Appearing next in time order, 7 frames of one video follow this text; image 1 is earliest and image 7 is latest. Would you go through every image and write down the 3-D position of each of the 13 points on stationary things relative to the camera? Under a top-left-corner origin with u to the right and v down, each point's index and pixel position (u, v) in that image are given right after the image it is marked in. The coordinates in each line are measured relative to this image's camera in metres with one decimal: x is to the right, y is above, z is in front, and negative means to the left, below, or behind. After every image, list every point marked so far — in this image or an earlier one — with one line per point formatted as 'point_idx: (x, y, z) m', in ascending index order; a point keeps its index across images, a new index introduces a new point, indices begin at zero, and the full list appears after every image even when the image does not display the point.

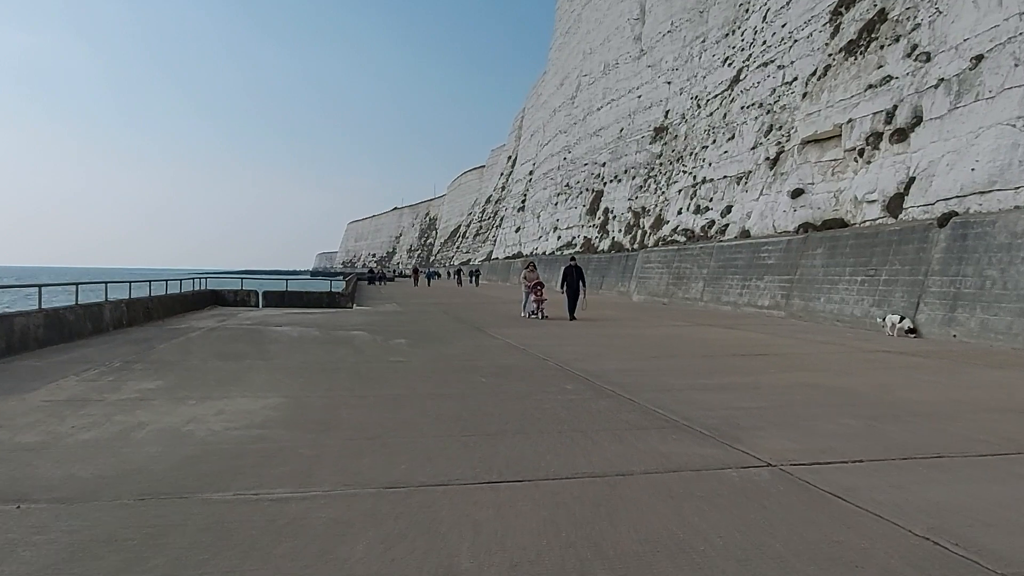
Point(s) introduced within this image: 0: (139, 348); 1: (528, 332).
0: (-5.3, -0.9, +11.2) m
1: (+0.3, -0.9, +16.0) m
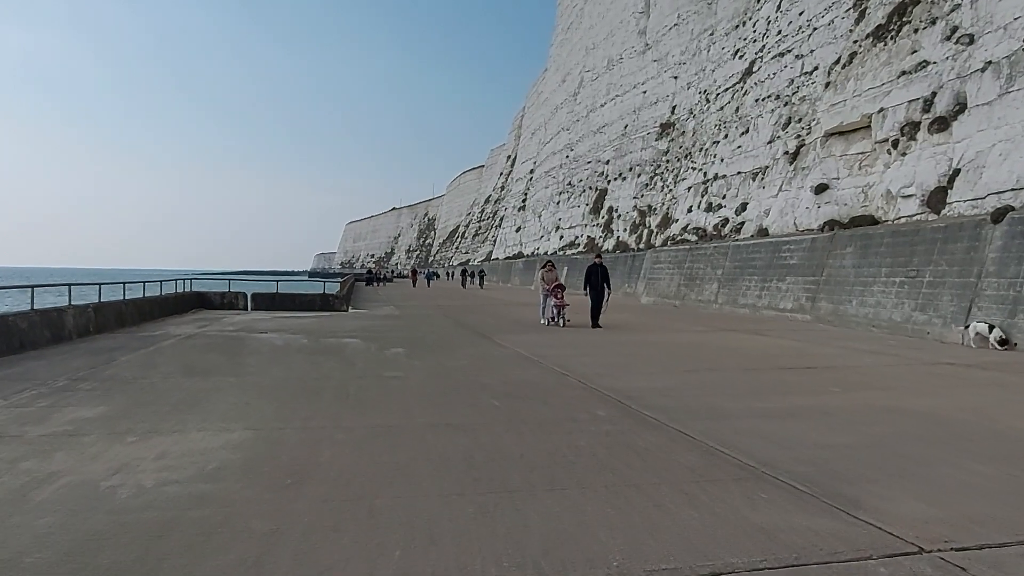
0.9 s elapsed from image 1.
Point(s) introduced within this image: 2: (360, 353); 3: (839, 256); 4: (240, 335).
0: (-5.2, -0.9, +9.8) m
1: (+0.5, -0.9, +14.5) m
2: (-2.2, -0.9, +11.3) m
3: (+7.8, +0.8, +19.0) m
4: (-4.9, -0.8, +14.0) m
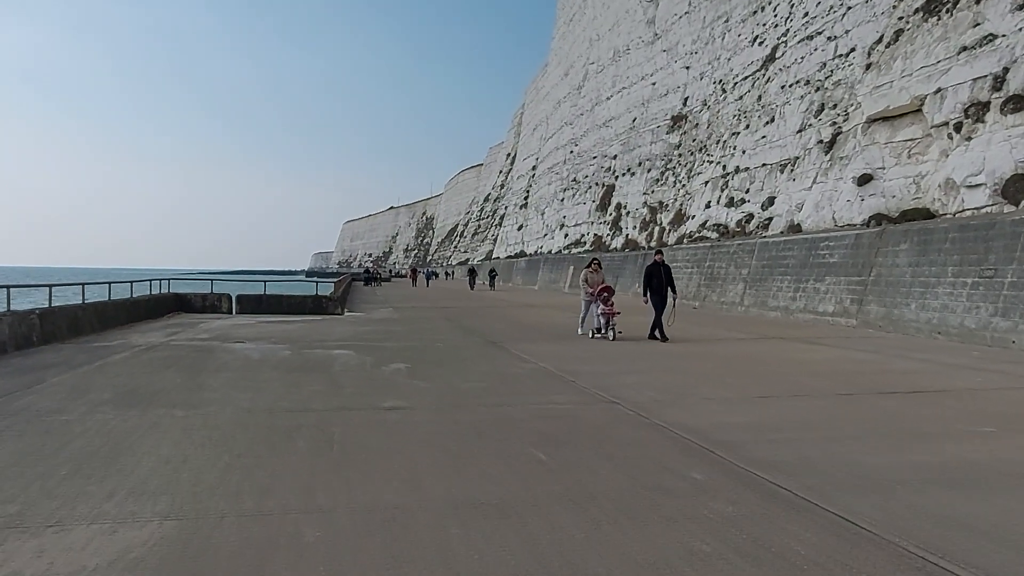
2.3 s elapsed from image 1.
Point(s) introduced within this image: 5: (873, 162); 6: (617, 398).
0: (-4.8, -0.9, +7.7) m
1: (+0.8, -1.0, +12.5) m
2: (-1.9, -1.0, +9.3) m
3: (+8.1, +0.7, +16.9) m
4: (-4.6, -0.9, +12.0) m
5: (+9.0, +3.2, +19.8) m
6: (+1.0, -1.0, +7.3) m
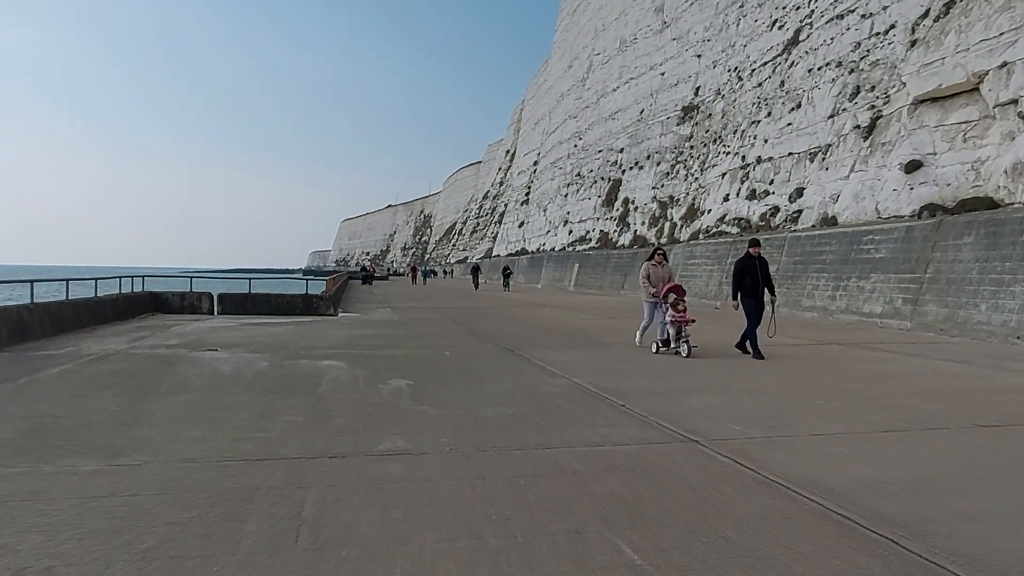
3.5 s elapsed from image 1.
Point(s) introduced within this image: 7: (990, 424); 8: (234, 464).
0: (-4.6, -0.9, +5.8) m
1: (+1.1, -0.9, +10.6) m
2: (-1.6, -1.0, +7.4) m
3: (+8.4, +0.8, +15.1) m
4: (-4.3, -0.8, +10.1) m
5: (+9.3, +3.2, +17.9) m
6: (+1.3, -1.0, +5.5) m
7: (+3.6, -1.1, +5.9) m
8: (-1.5, -1.0, +4.5) m
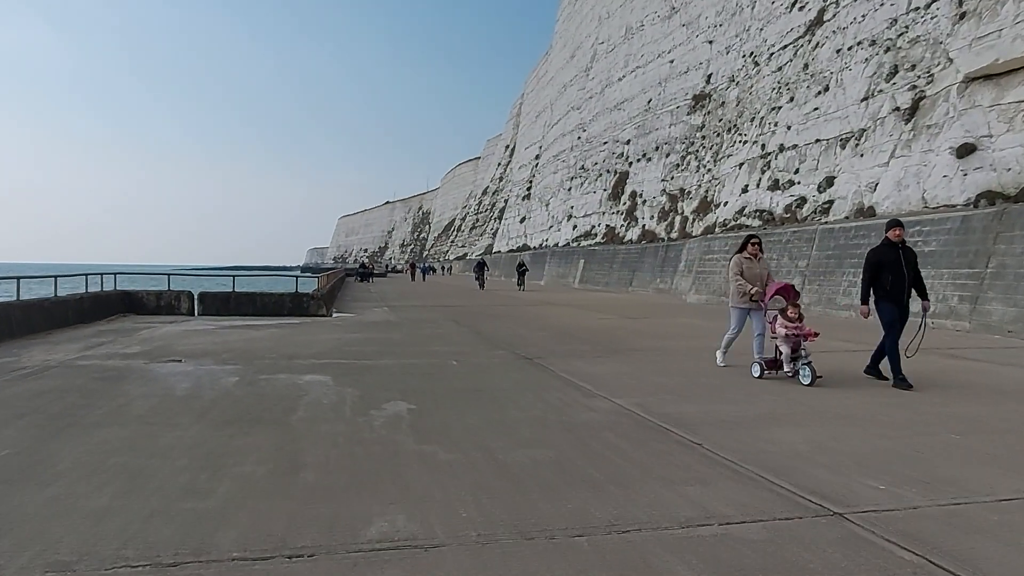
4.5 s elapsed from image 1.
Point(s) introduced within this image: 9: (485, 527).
0: (-4.3, -0.9, +4.1) m
1: (+1.3, -0.9, +8.9) m
2: (-1.4, -0.9, +5.7) m
3: (+8.6, +0.8, +13.4) m
4: (-4.1, -0.8, +8.3) m
5: (+9.5, +3.3, +16.2) m
6: (+1.5, -1.0, +3.8) m
7: (+3.9, -1.0, +4.2) m
8: (-1.3, -1.0, +2.8) m
9: (-0.1, -1.0, +3.3) m
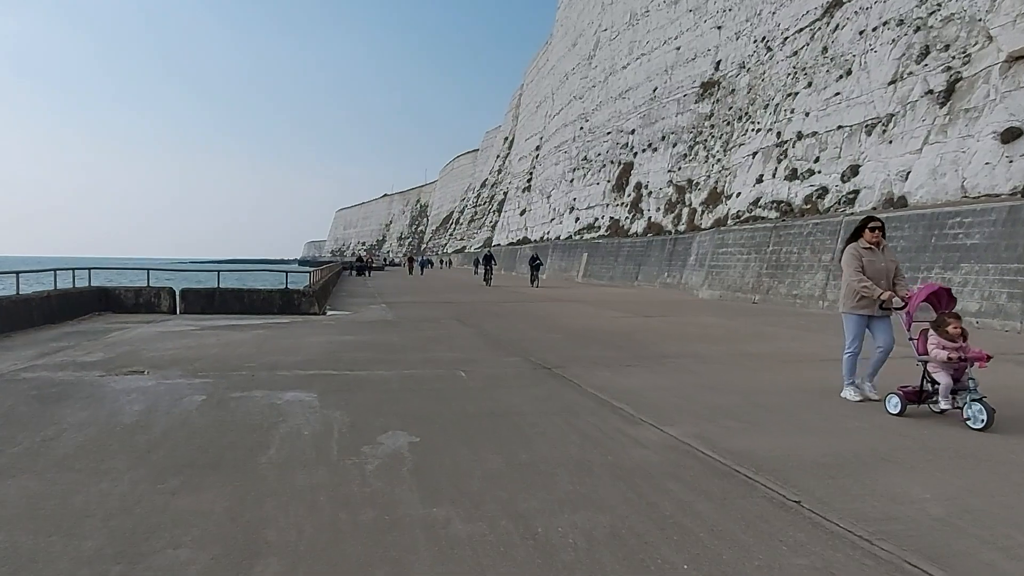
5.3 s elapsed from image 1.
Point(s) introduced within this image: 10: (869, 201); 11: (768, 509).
0: (-4.1, -1.0, +2.9) m
1: (+1.4, -0.9, +7.7) m
2: (-1.2, -1.0, +4.4) m
3: (+8.8, +0.9, +12.2) m
4: (-3.9, -0.8, +7.1) m
5: (+9.6, +3.3, +14.9) m
6: (+1.7, -1.0, +2.5) m
7: (+4.1, -1.1, +3.0) m
8: (-1.1, -1.0, +1.5) m
9: (+0.1, -1.0, +2.0) m
10: (+8.6, +2.1, +19.0) m
11: (+1.2, -1.0, +3.7) m
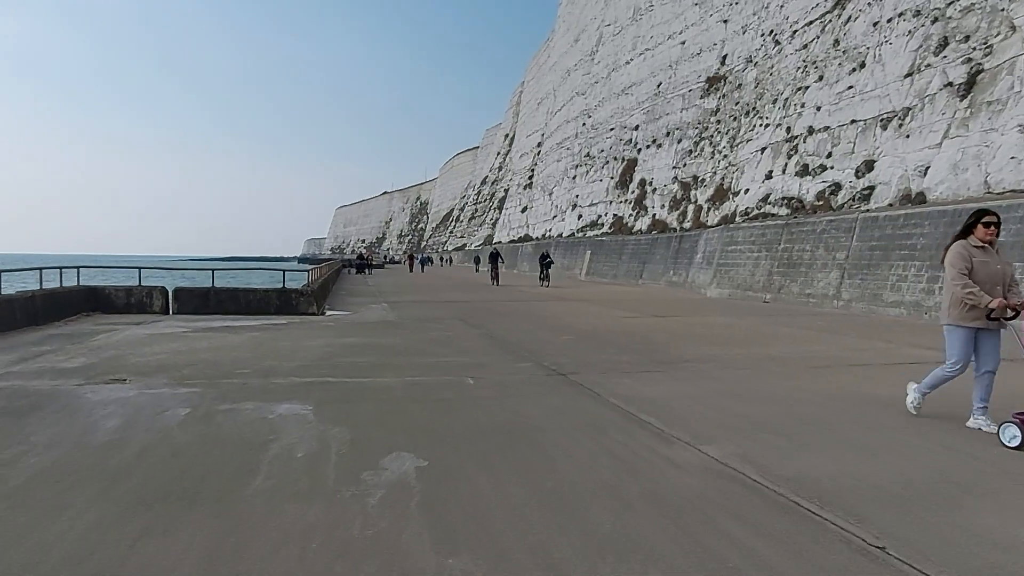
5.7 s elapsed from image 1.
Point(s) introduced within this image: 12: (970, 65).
0: (-4.0, -1.0, +2.3) m
1: (+1.6, -0.9, +7.1) m
2: (-1.1, -1.0, +3.9) m
3: (+8.9, +0.9, +11.6) m
4: (-3.8, -0.8, +6.5) m
5: (+9.7, +3.3, +14.3) m
6: (+1.8, -1.1, +1.9) m
7: (+4.2, -1.1, +2.4) m
8: (-1.0, -1.1, +0.9) m
9: (+0.2, -1.1, +1.5) m
10: (+8.7, +2.1, +18.4) m
11: (+1.3, -1.0, +3.1) m
12: (+9.8, +4.8, +16.9) m
